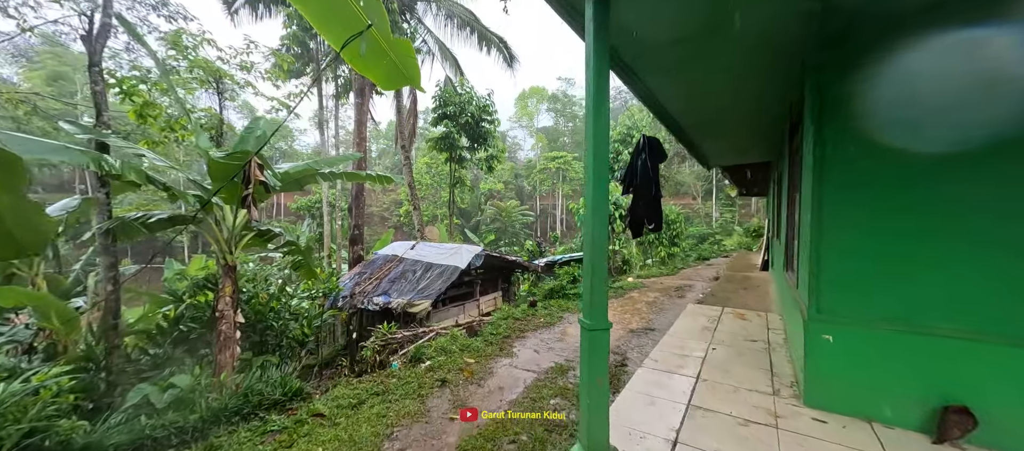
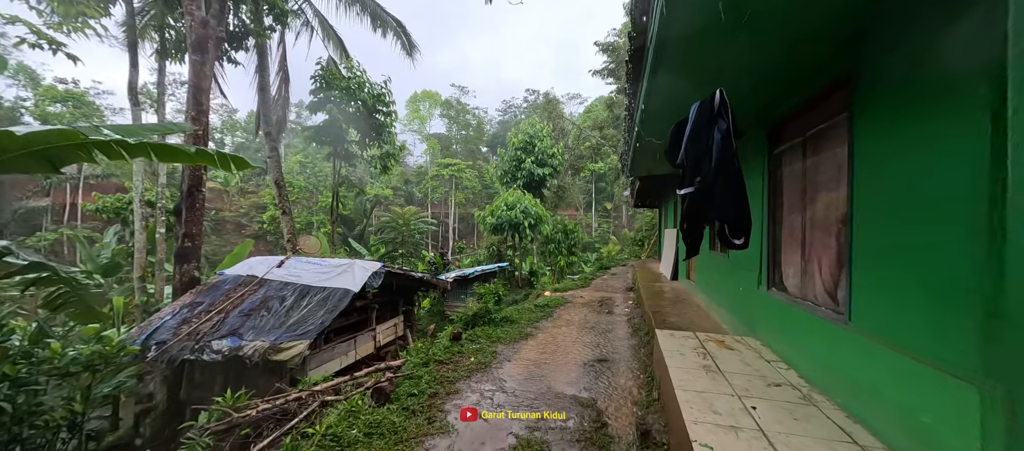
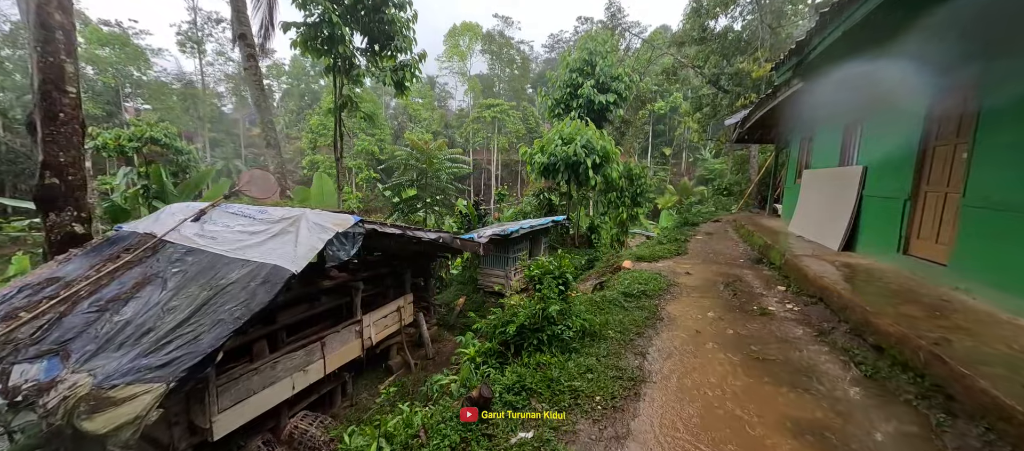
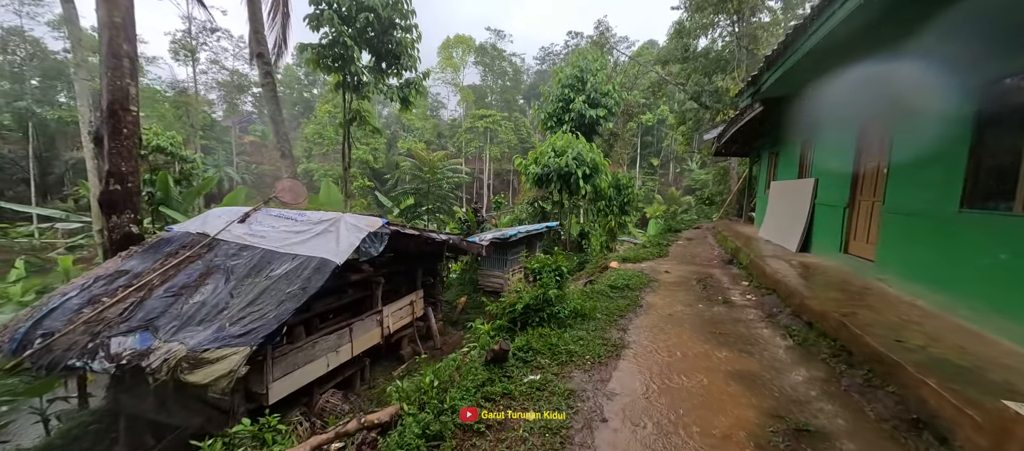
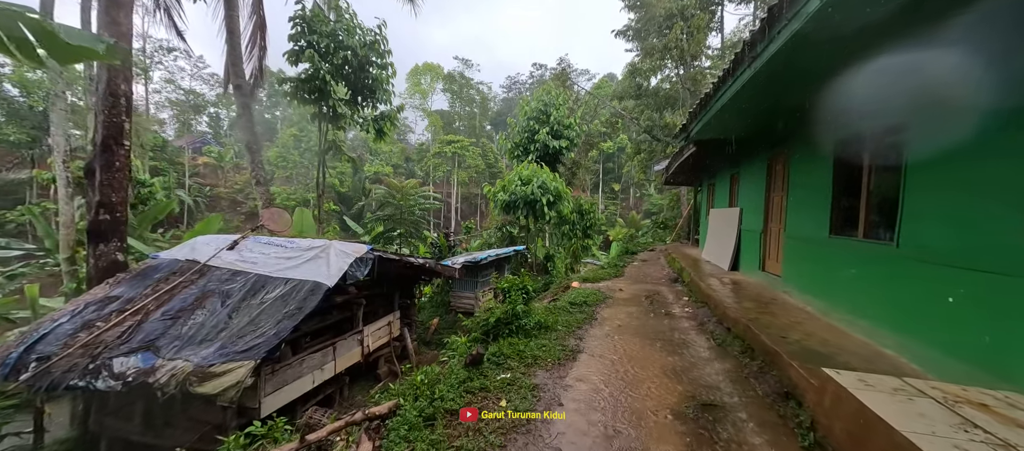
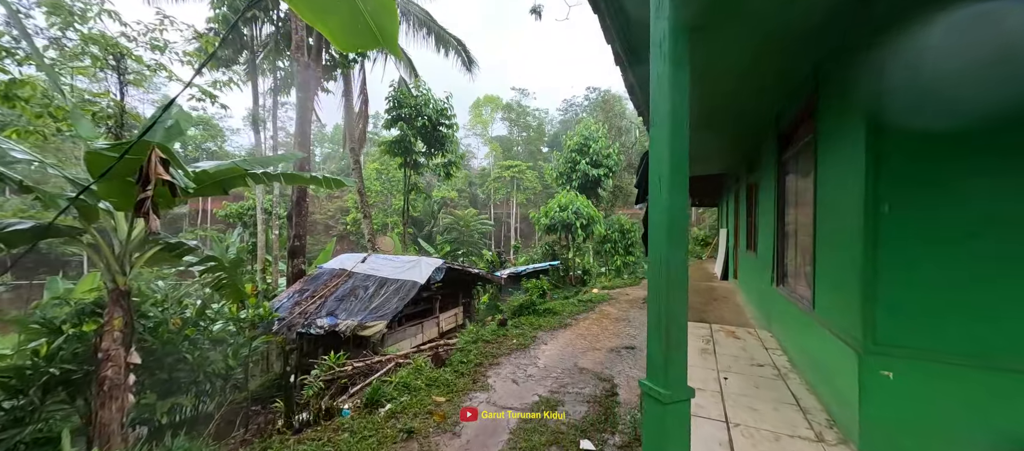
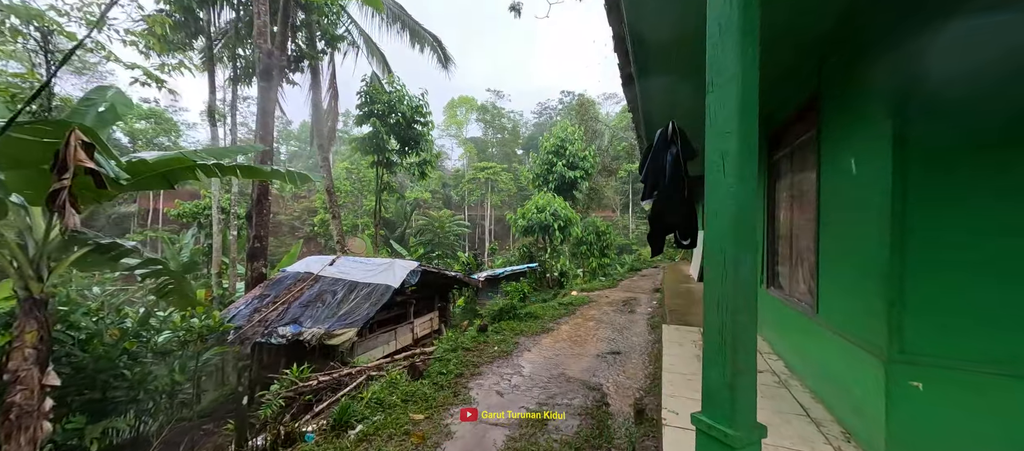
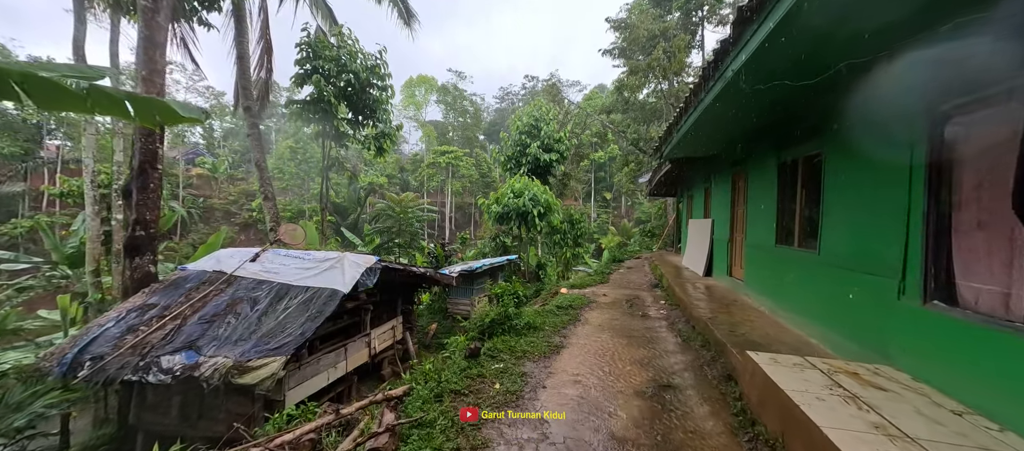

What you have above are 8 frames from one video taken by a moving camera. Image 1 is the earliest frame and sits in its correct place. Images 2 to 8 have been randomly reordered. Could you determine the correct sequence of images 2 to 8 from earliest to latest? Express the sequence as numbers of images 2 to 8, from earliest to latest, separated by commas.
6, 7, 2, 8, 5, 4, 3
